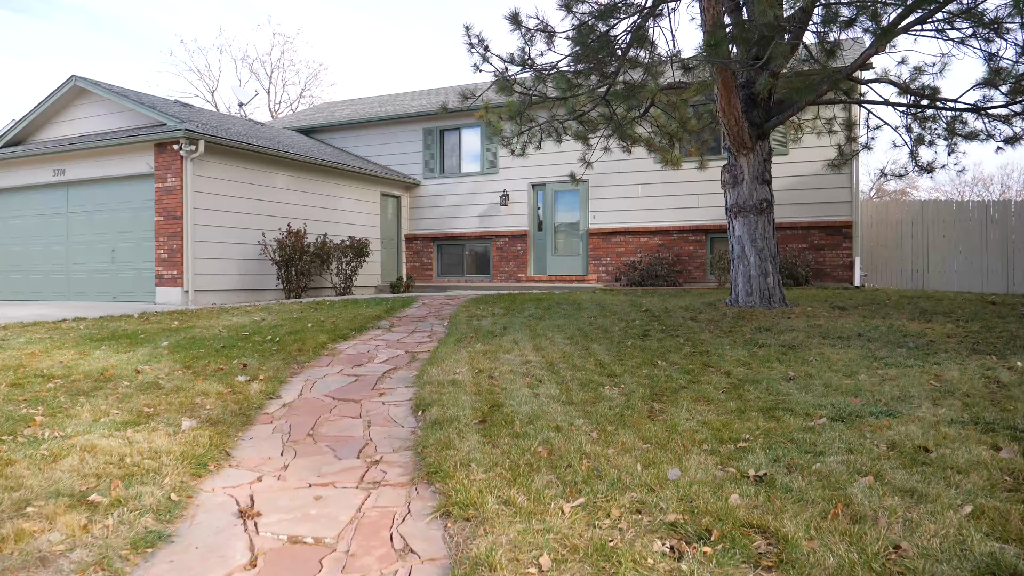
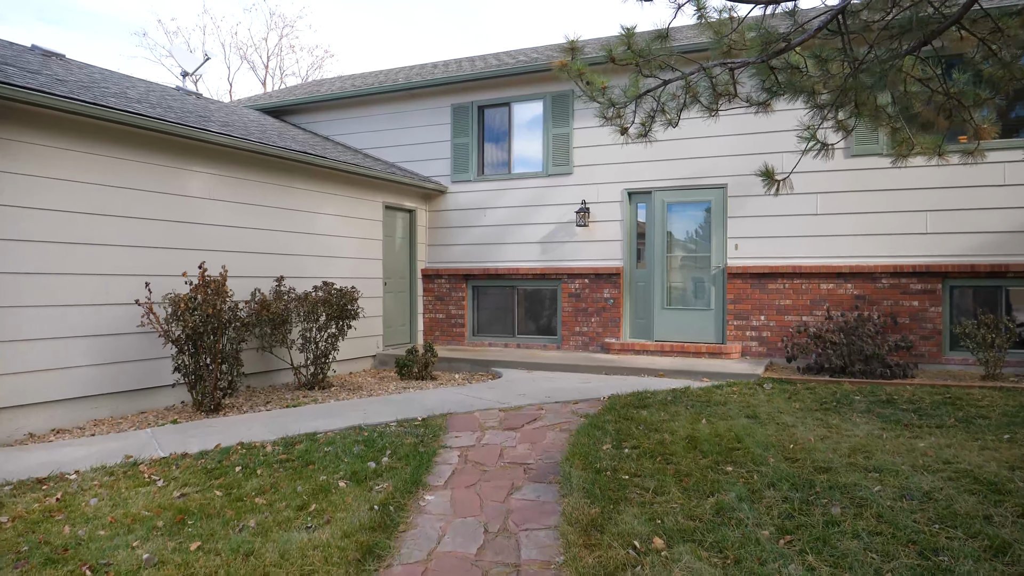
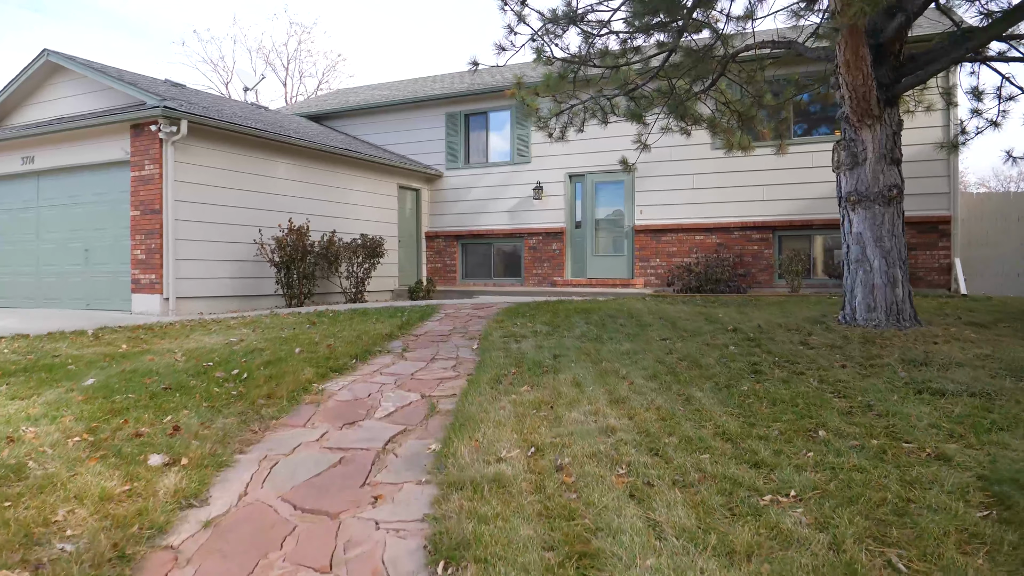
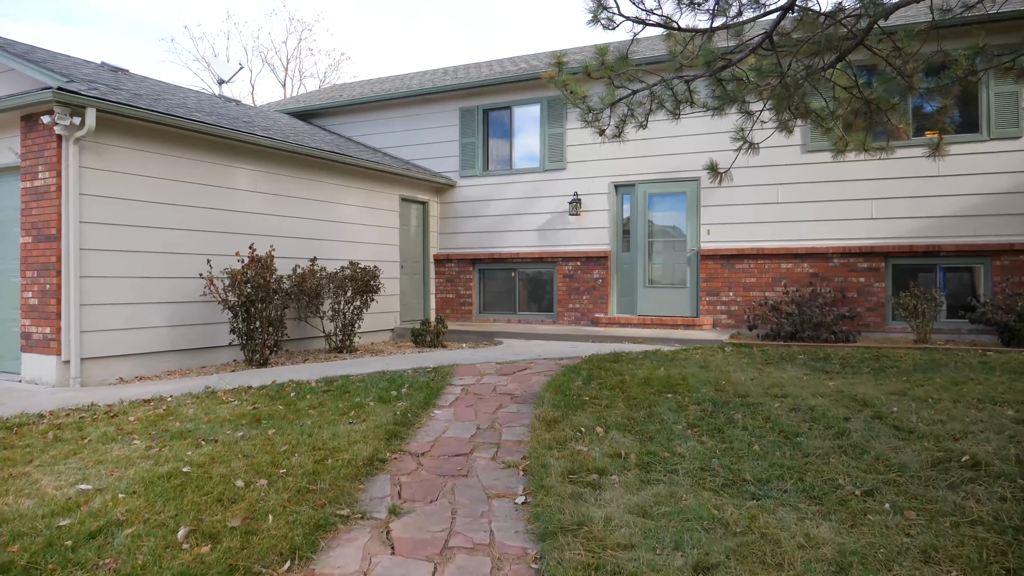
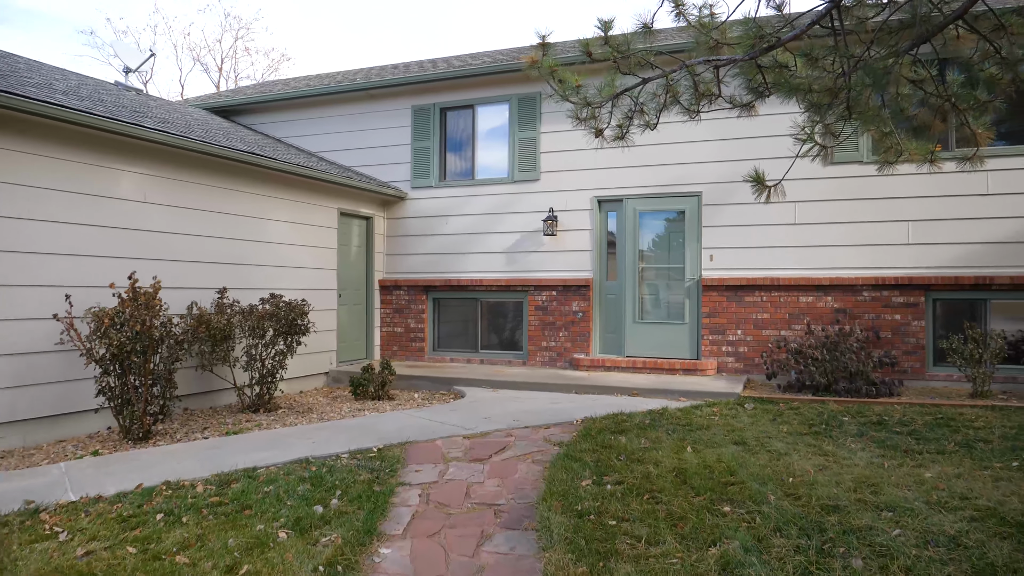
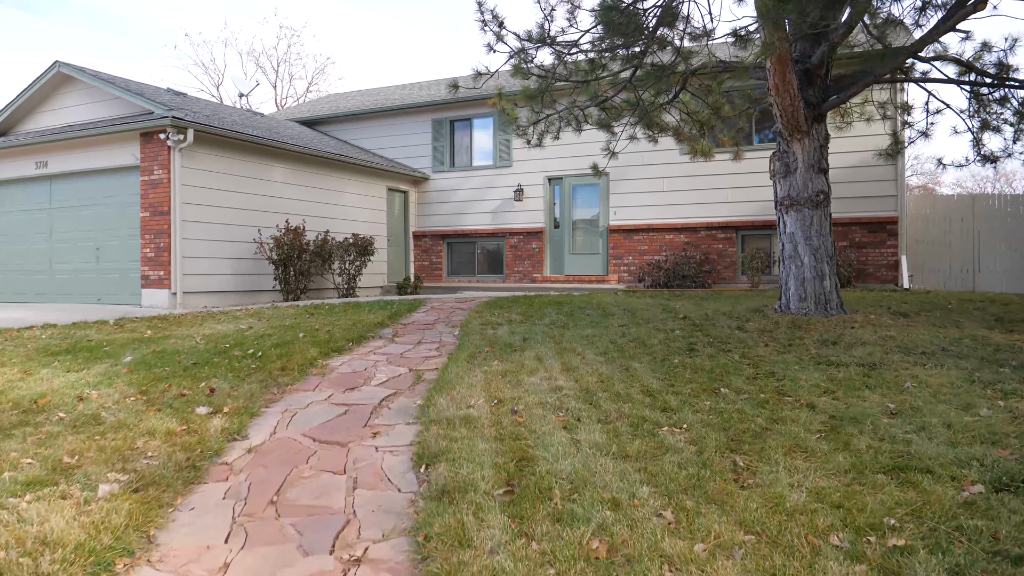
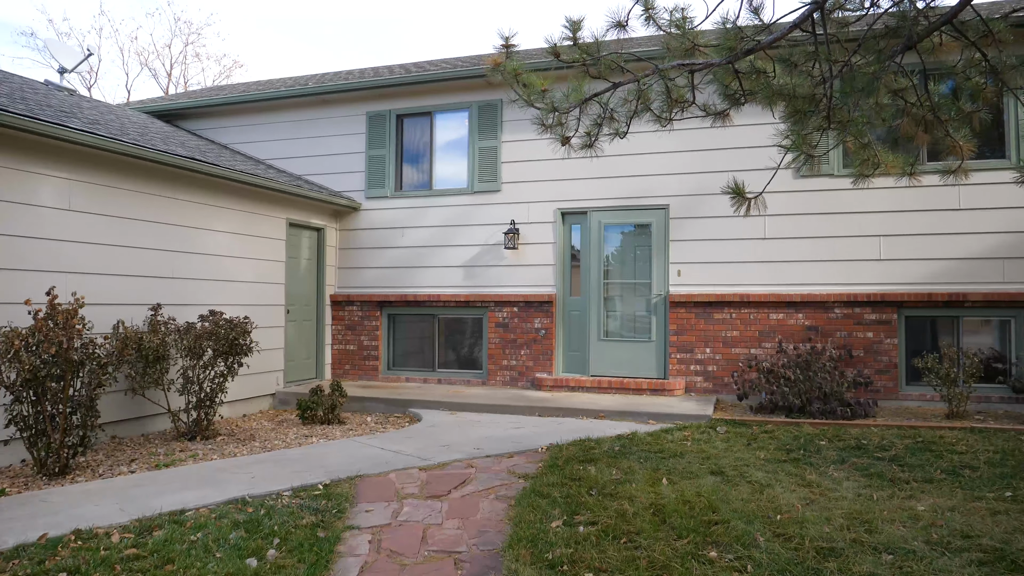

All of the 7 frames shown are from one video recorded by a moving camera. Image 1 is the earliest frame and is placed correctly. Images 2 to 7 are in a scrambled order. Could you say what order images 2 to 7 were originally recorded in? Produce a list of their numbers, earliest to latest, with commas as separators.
6, 3, 4, 2, 5, 7
